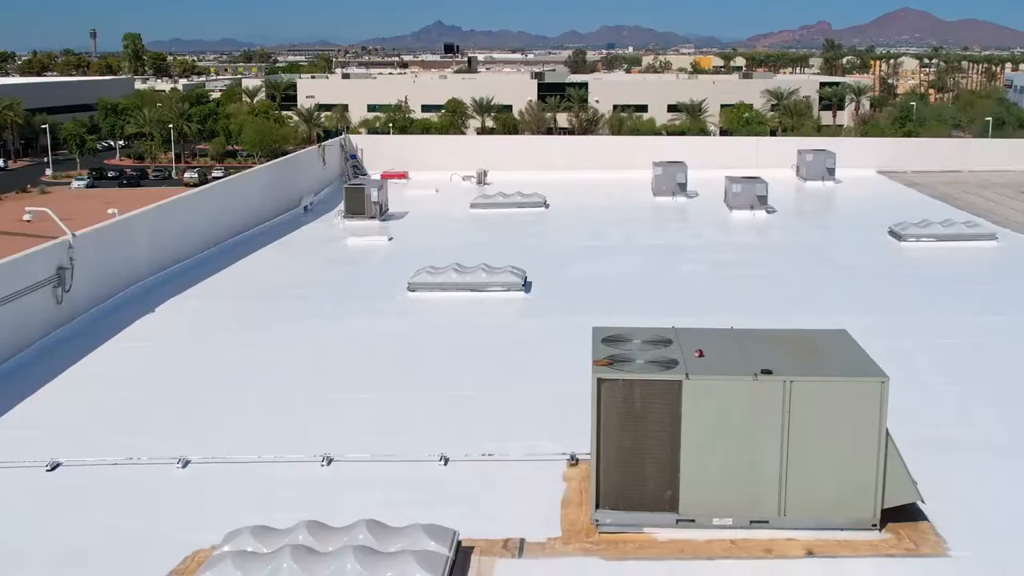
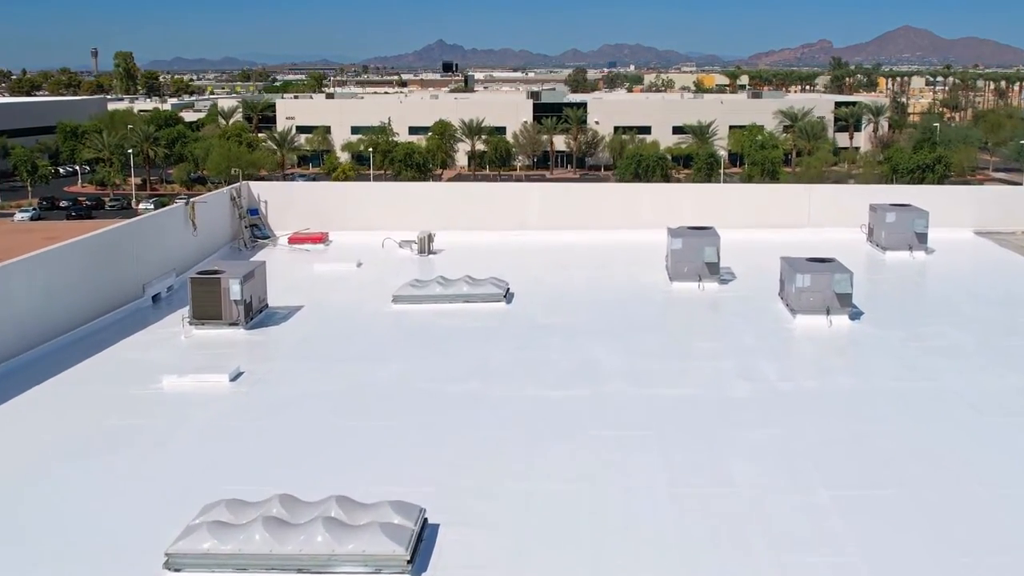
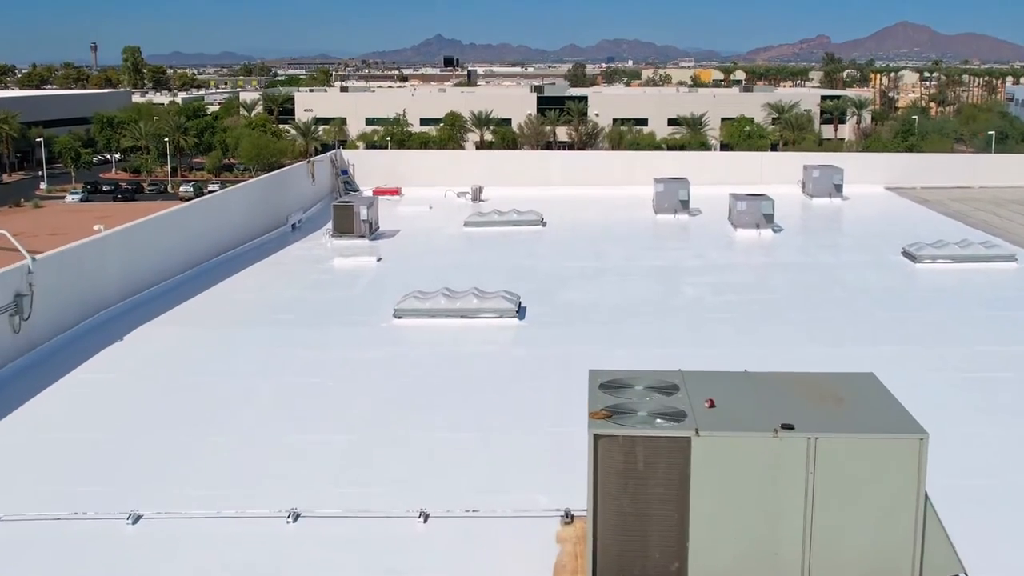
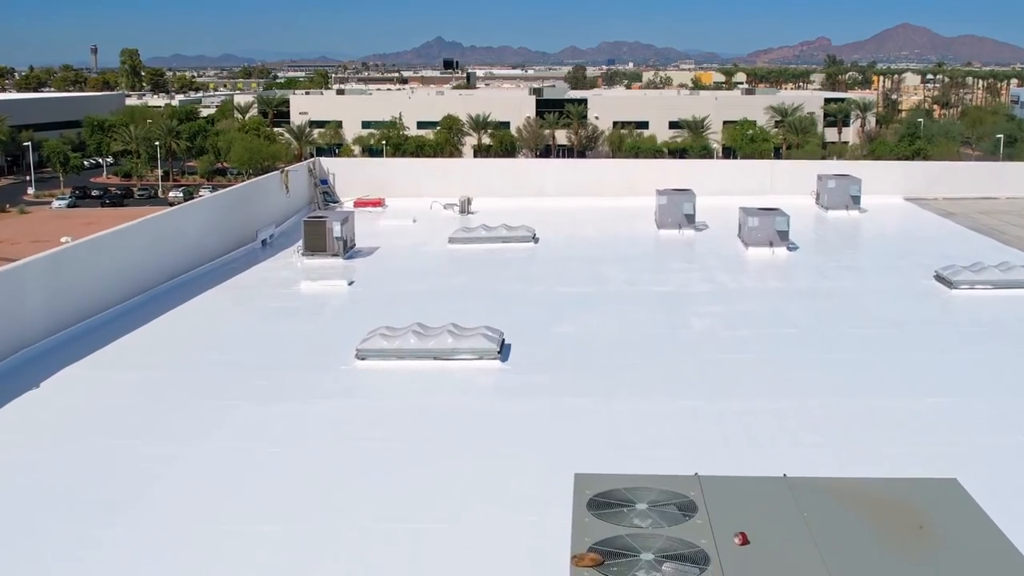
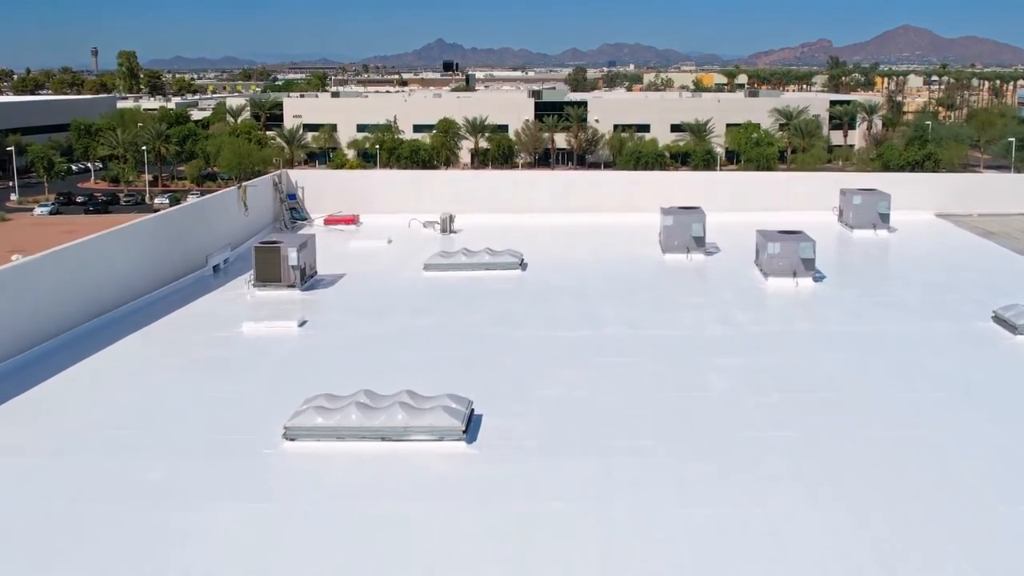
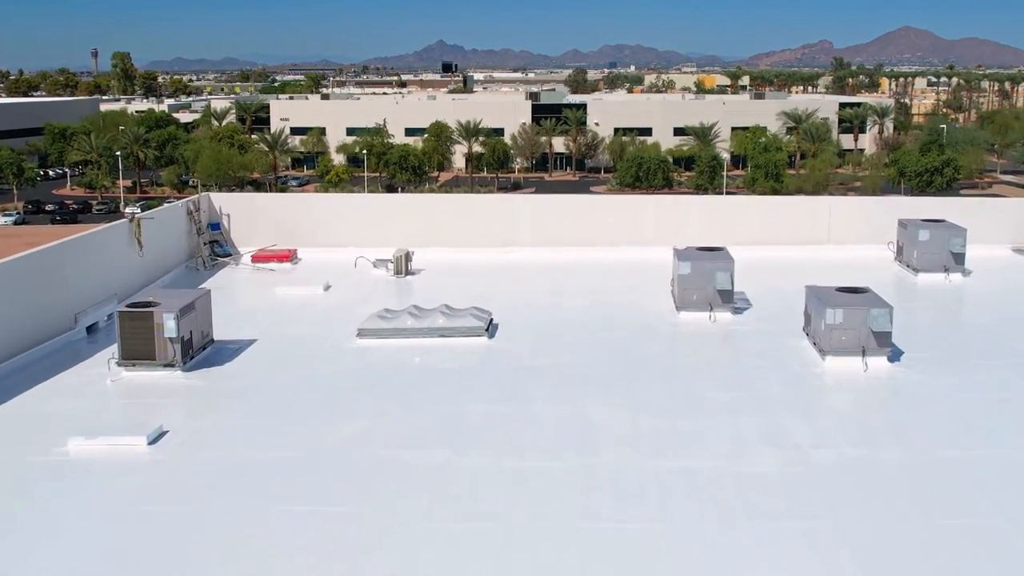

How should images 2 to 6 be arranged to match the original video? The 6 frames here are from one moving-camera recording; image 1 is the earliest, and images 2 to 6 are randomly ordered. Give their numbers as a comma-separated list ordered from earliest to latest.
3, 4, 5, 2, 6
